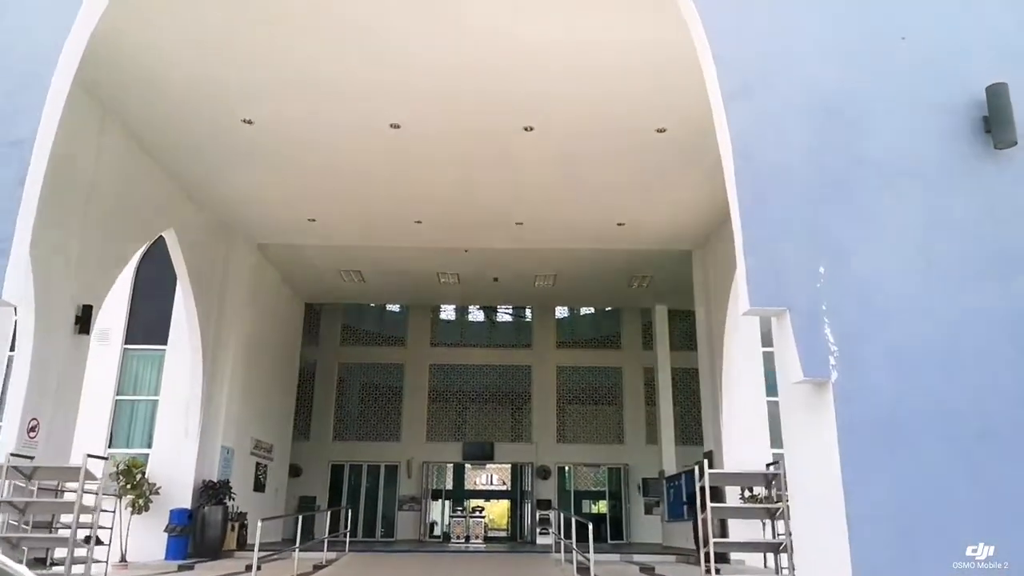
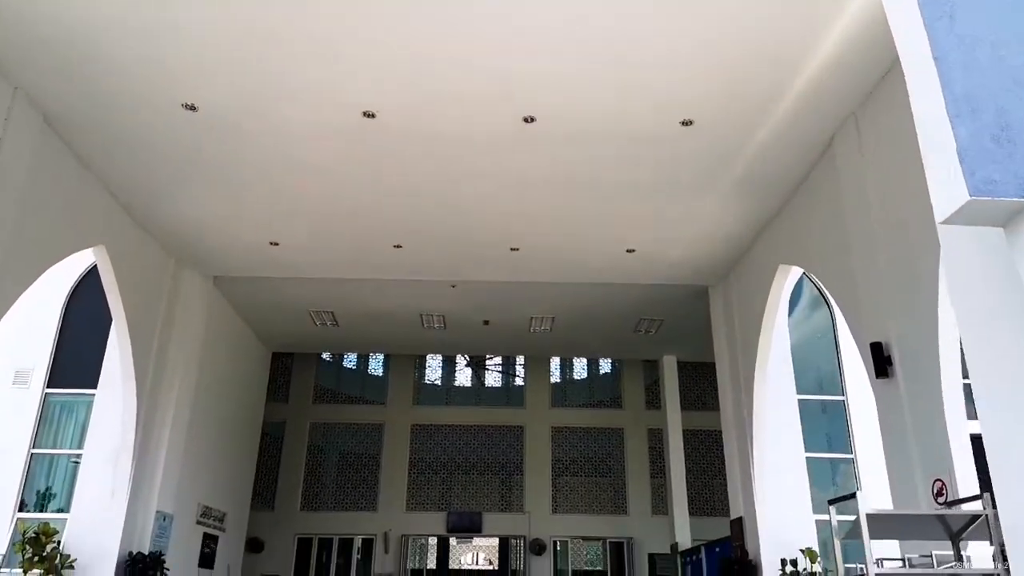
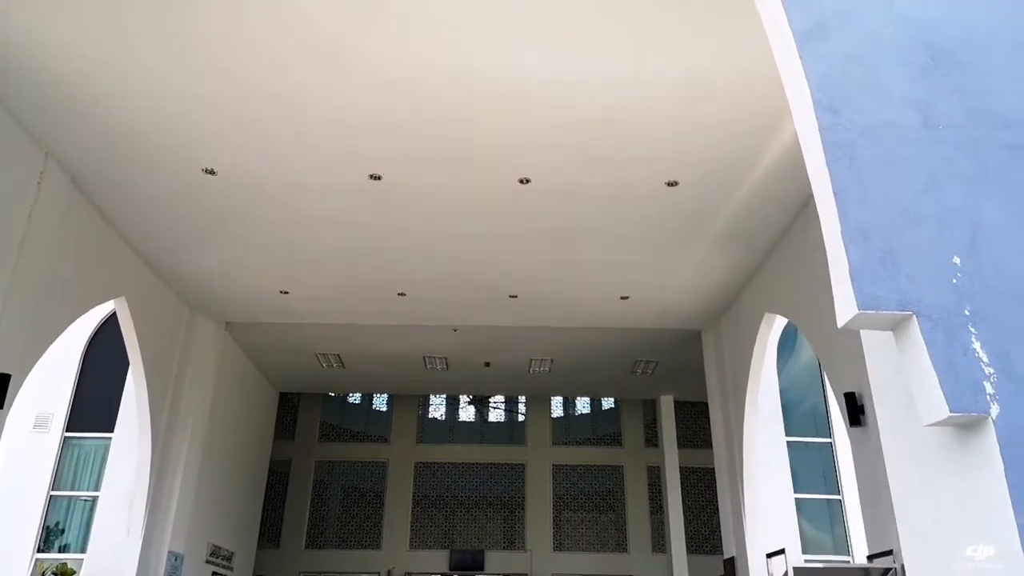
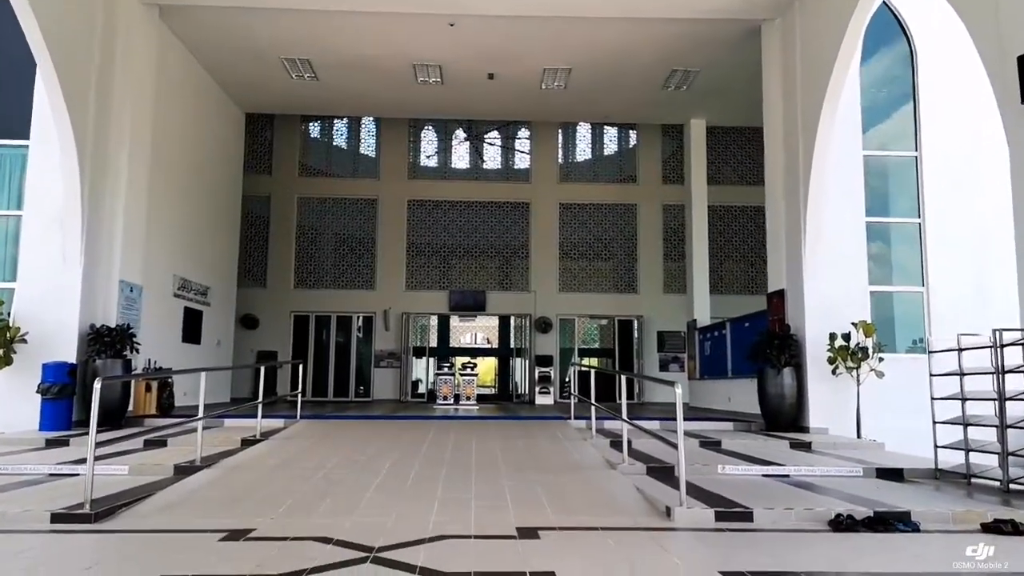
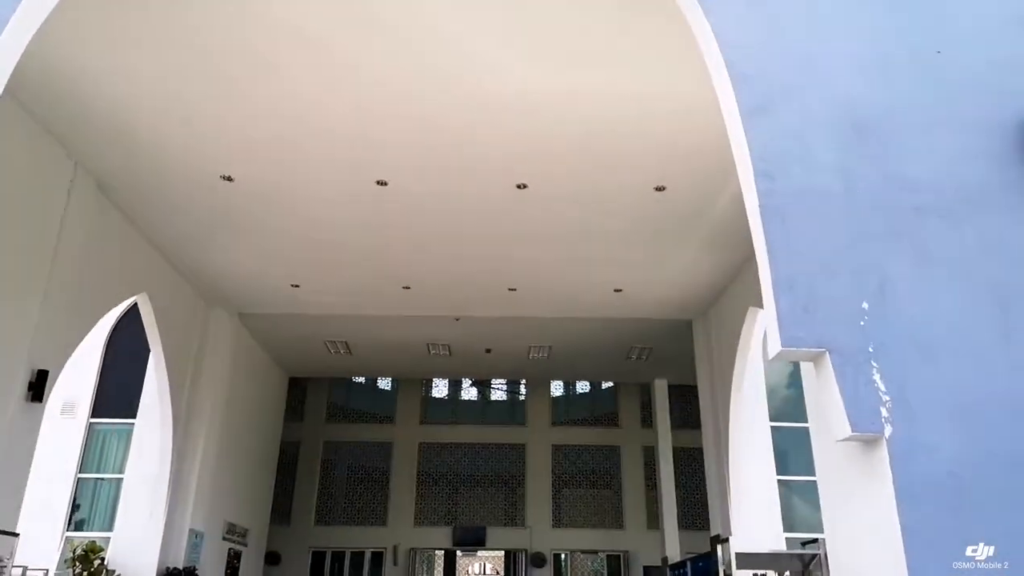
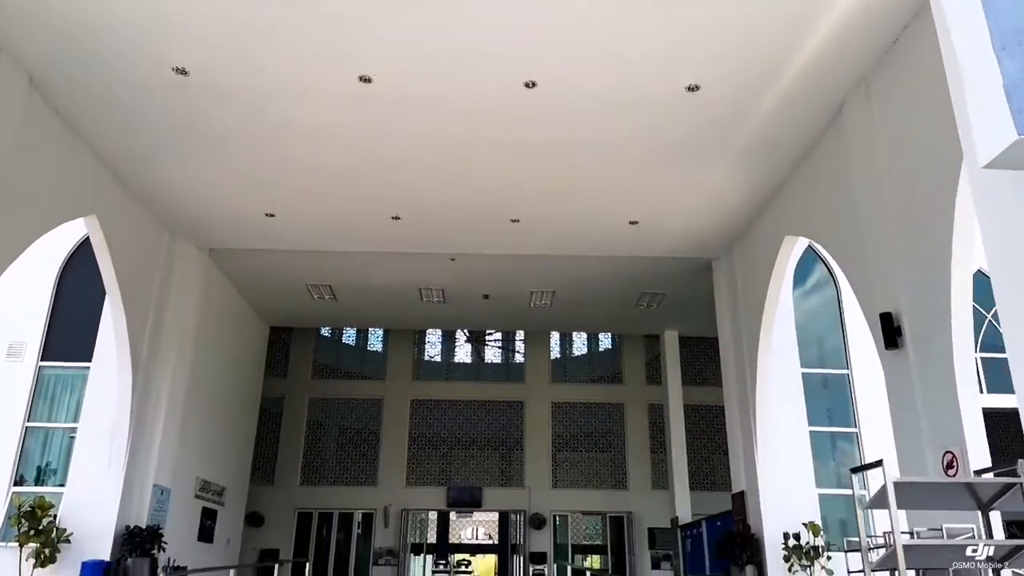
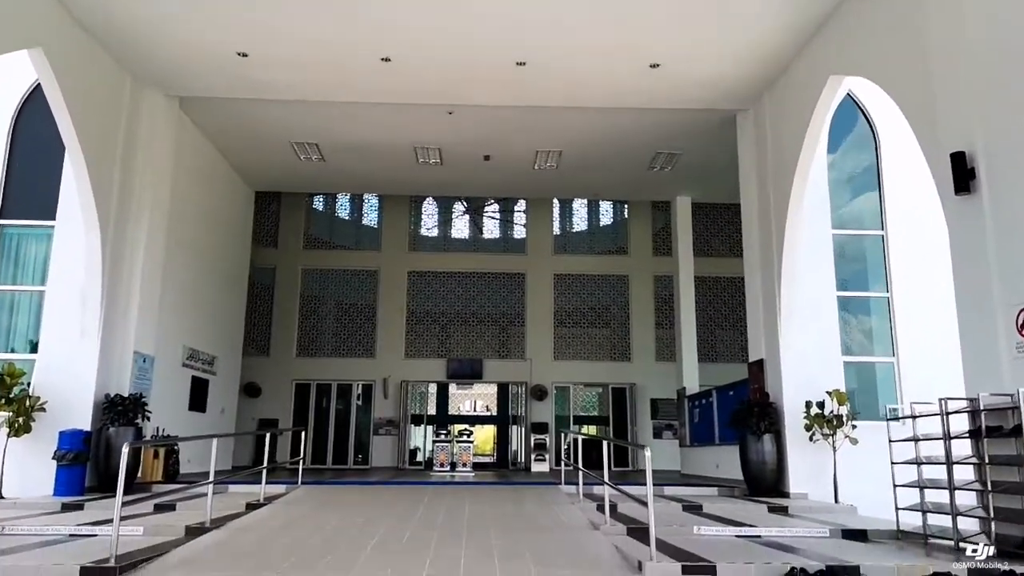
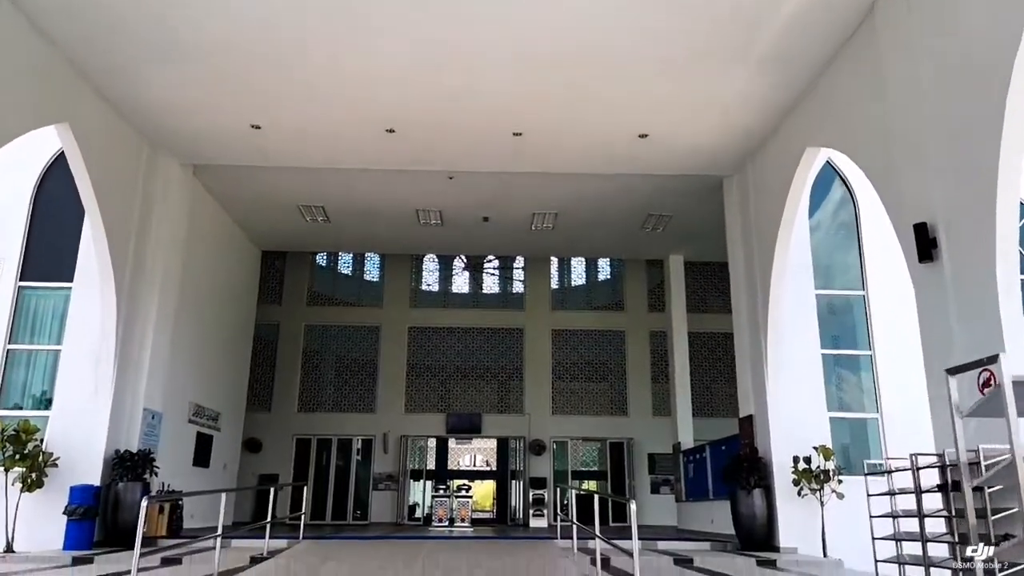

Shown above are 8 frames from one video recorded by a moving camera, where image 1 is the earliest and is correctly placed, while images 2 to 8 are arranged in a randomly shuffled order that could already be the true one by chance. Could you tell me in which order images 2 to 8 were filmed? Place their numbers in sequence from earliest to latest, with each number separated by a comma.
5, 3, 2, 6, 8, 7, 4
